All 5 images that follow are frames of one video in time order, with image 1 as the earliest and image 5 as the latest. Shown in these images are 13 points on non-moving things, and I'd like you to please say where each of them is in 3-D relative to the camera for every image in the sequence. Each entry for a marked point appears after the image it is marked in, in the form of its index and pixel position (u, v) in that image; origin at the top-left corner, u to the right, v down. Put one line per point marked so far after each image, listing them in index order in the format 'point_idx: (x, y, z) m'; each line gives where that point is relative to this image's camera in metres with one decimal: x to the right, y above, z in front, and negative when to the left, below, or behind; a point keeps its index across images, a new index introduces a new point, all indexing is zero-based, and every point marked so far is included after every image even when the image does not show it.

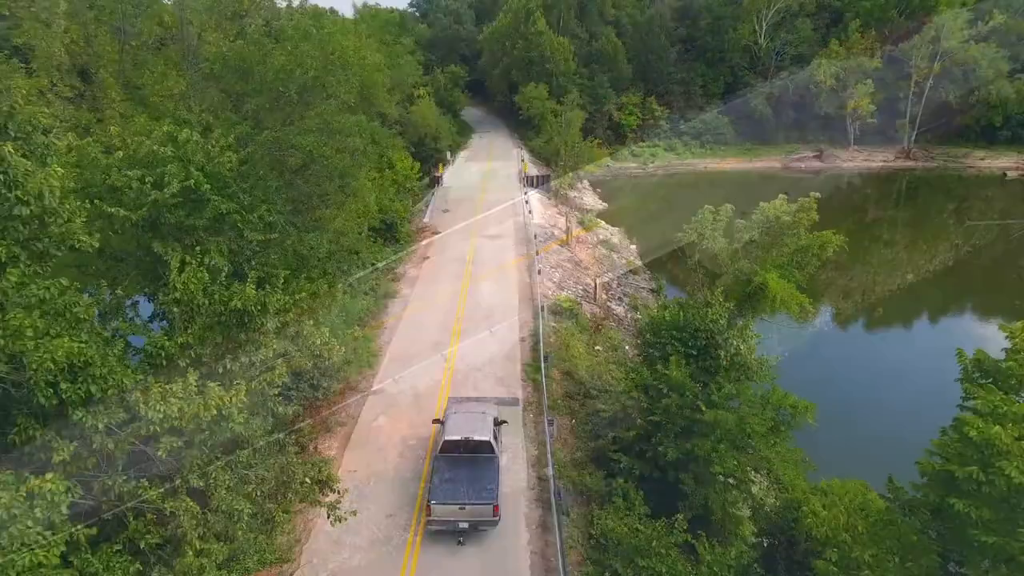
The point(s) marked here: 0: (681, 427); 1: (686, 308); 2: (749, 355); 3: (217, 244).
0: (+4.1, -3.4, +15.2) m
1: (+4.8, -0.5, +16.9) m
2: (+6.0, -1.7, +15.7) m
3: (-6.1, +0.9, +12.8) m
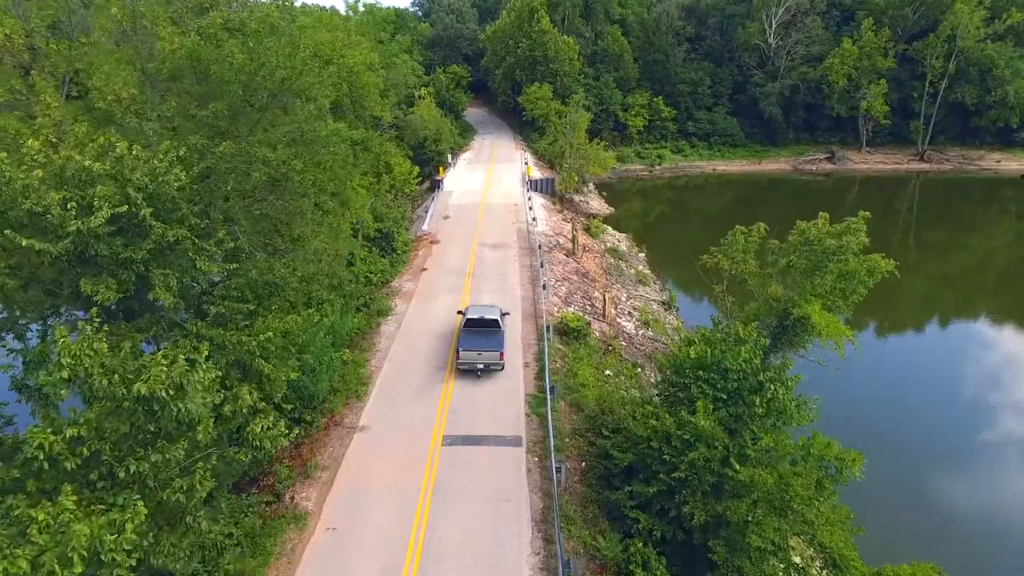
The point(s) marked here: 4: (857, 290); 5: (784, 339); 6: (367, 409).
0: (+4.2, -4.2, +13.1) m
1: (+4.8, -1.3, +14.8) m
2: (+6.0, -2.5, +13.6) m
3: (-6.0, +0.2, +10.8) m
4: (+8.0, 0.0, +14.3) m
5: (+6.5, -1.3, +14.9) m
6: (-4.6, -3.8, +19.9) m
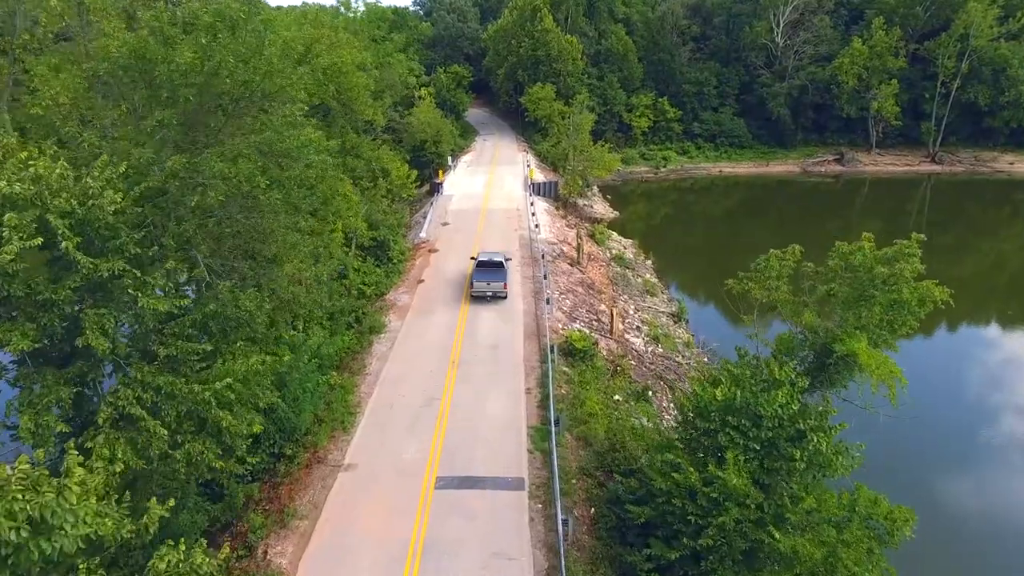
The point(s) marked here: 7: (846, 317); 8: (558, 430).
0: (+4.2, -4.8, +11.3) m
1: (+4.8, -1.9, +13.0) m
2: (+6.1, -3.1, +11.8) m
3: (-6.0, -0.5, +9.0) m
4: (+8.0, -0.7, +12.5) m
5: (+6.5, -1.9, +13.0) m
6: (-4.6, -4.5, +18.1) m
7: (+6.9, -0.6, +12.9) m
8: (+1.3, -4.1, +18.0) m
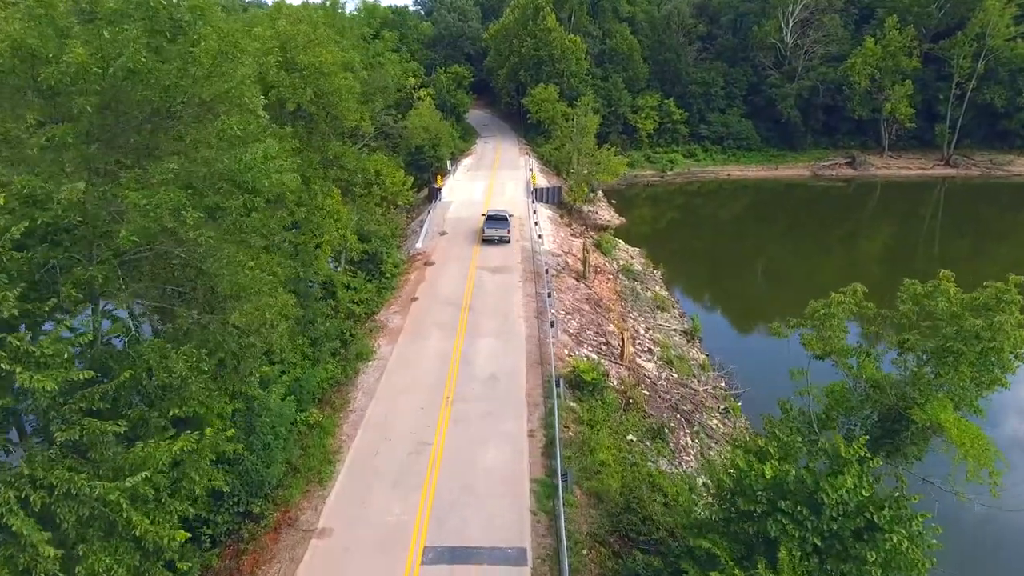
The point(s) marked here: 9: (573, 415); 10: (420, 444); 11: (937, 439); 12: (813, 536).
0: (+4.2, -5.7, +9.0) m
1: (+4.9, -2.8, +10.6) m
2: (+6.1, -4.0, +9.4) m
3: (-6.0, -1.3, +6.7) m
4: (+8.0, -1.5, +10.2) m
5: (+6.5, -2.8, +10.7) m
6: (-4.6, -5.3, +15.8) m
7: (+6.9, -1.5, +10.5) m
8: (+1.3, -4.9, +15.6) m
9: (+1.9, -3.9, +19.2) m
10: (-2.6, -4.4, +17.6) m
11: (+7.2, -2.6, +10.5) m
12: (+4.6, -3.8, +9.6) m
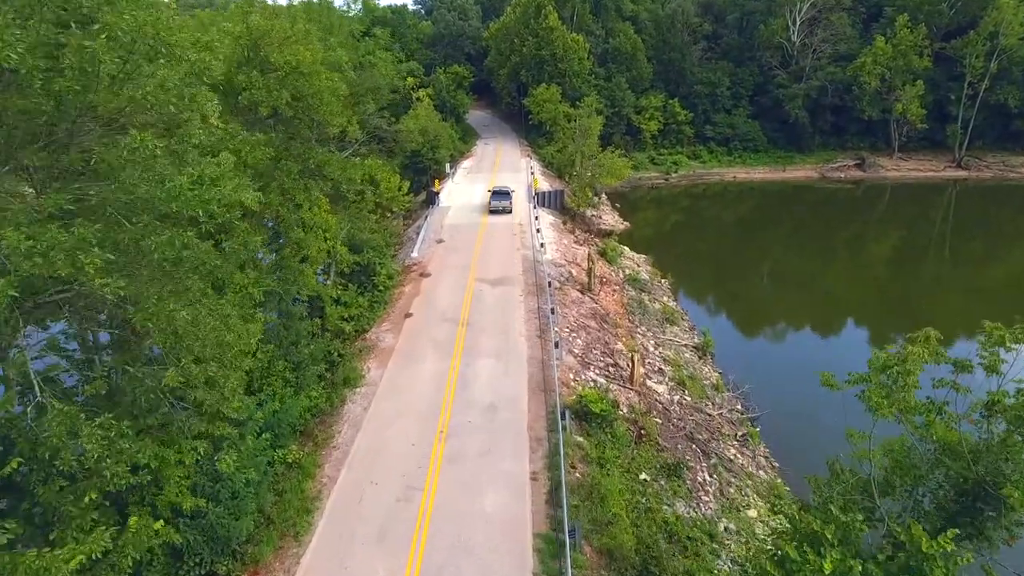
0: (+4.2, -6.3, +7.1) m
1: (+4.9, -3.5, +8.7) m
2: (+6.1, -4.7, +7.5) m
3: (-6.0, -2.0, +4.8) m
4: (+8.0, -2.2, +8.3) m
5: (+6.5, -3.4, +8.8) m
6: (-4.6, -6.0, +13.9) m
7: (+6.9, -2.2, +8.6) m
8: (+1.3, -5.6, +13.7) m
9: (+1.9, -4.6, +17.3) m
10: (-2.6, -5.1, +15.7) m
11: (+7.2, -3.3, +8.6) m
12: (+4.6, -4.5, +7.7) m
